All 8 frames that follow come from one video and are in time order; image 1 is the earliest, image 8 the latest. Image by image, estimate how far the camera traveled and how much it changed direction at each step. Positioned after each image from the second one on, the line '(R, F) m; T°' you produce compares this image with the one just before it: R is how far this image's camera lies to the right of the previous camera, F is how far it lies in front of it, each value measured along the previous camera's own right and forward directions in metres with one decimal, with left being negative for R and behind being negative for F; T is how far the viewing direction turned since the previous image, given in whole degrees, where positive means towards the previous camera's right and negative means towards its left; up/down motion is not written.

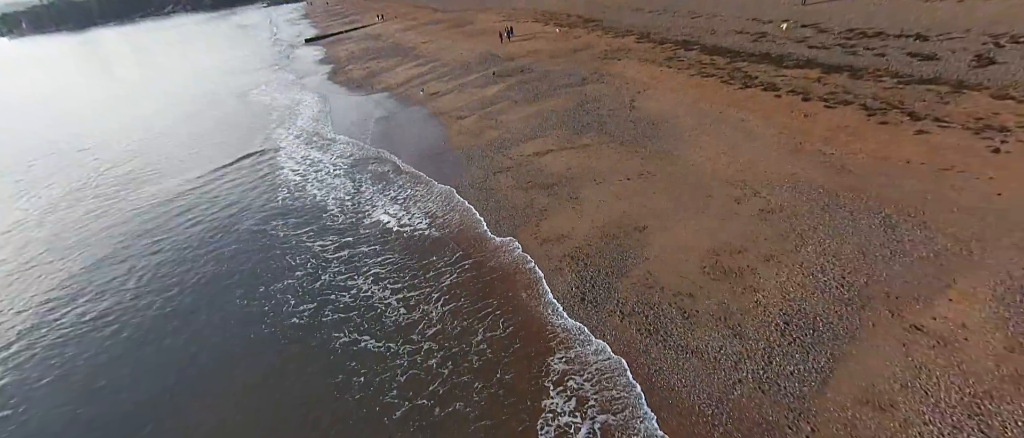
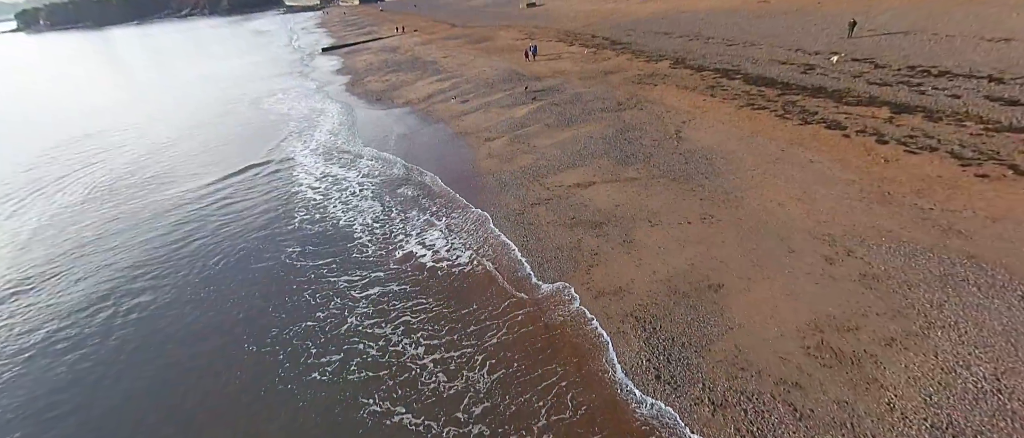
(-0.8, +1.0) m; 0°
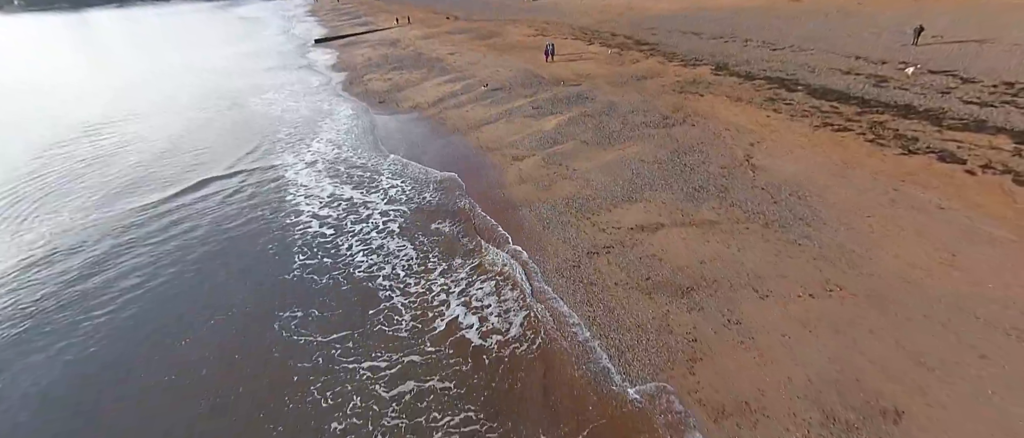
(-1.2, +2.0) m; +1°
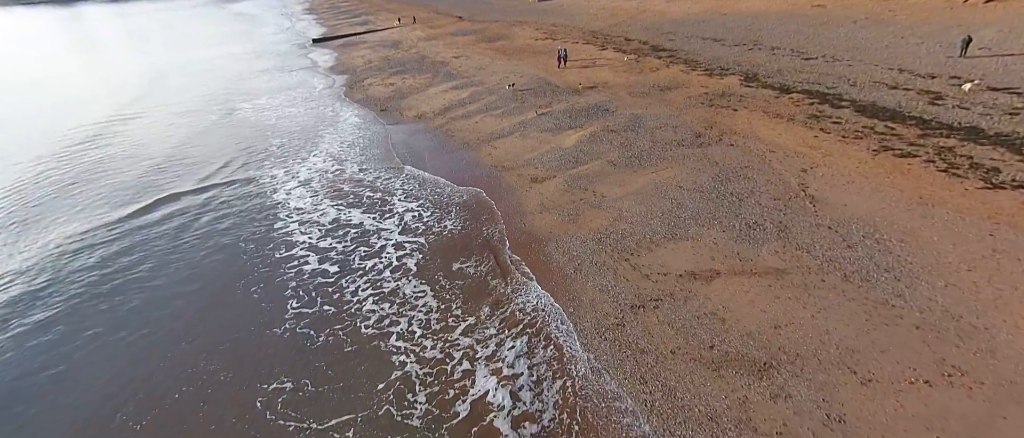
(-0.6, +1.3) m; 0°
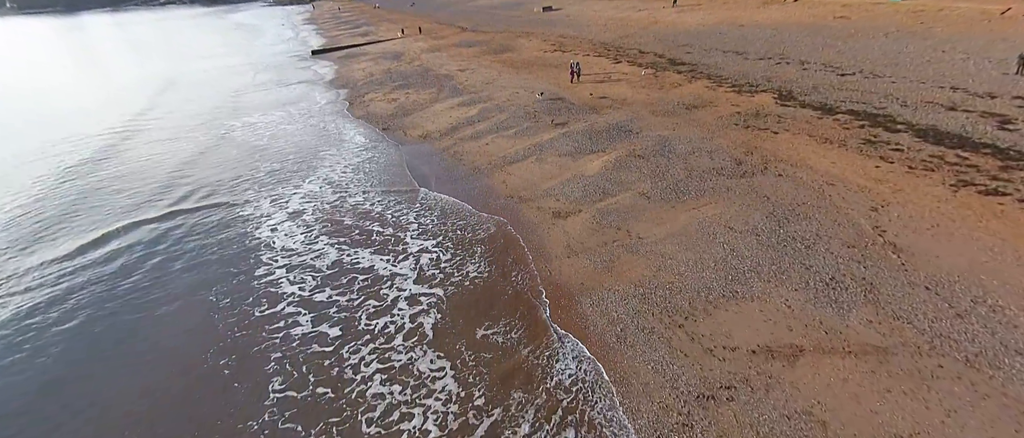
(-0.5, +1.3) m; 0°
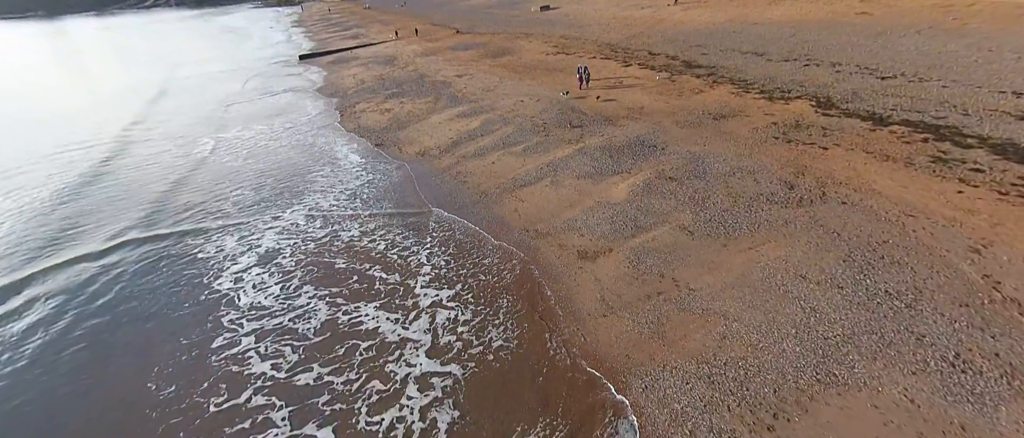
(-0.4, +1.5) m; +1°
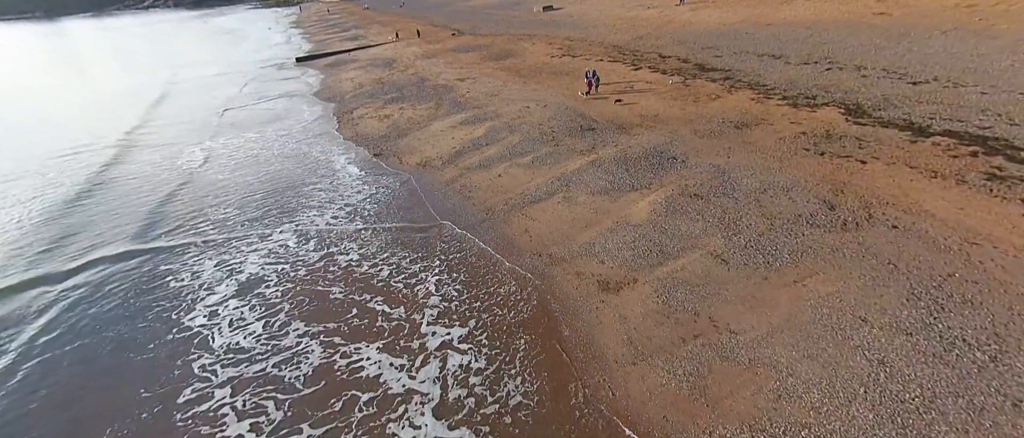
(-0.2, +0.9) m; 0°
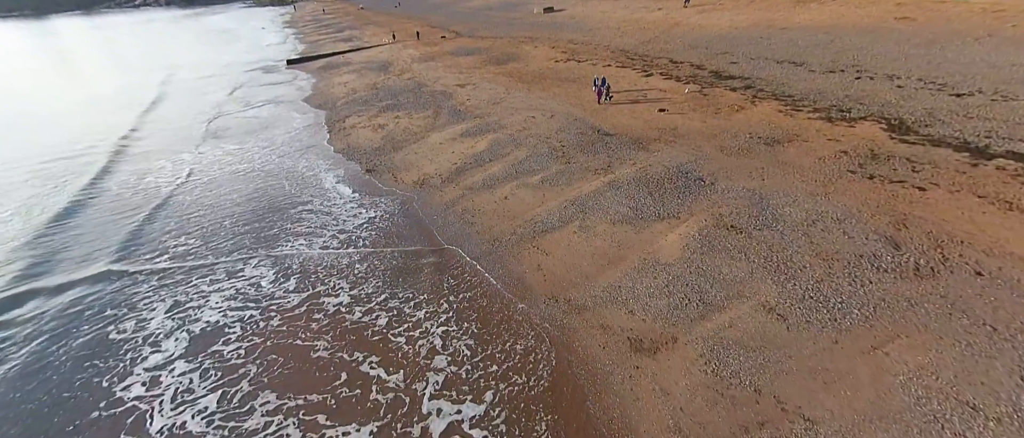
(-0.3, +1.2) m; 0°
